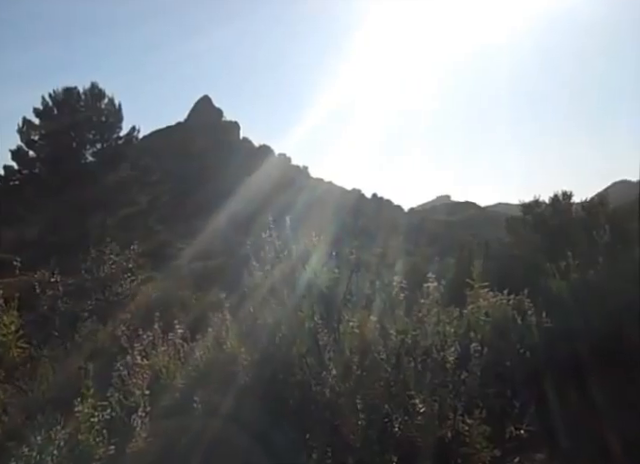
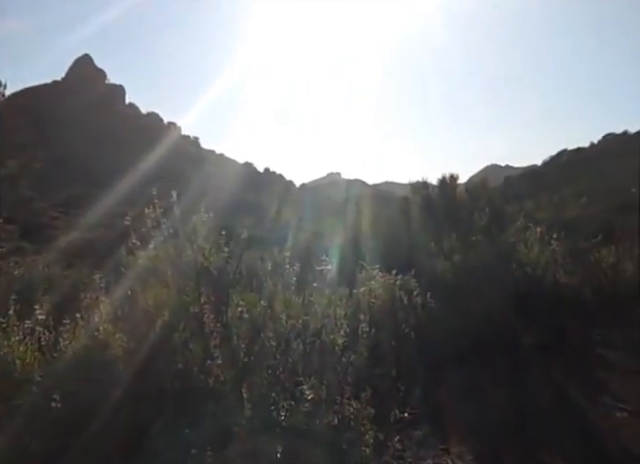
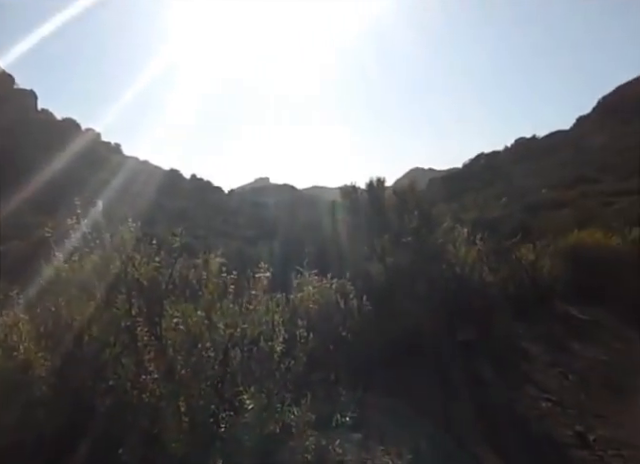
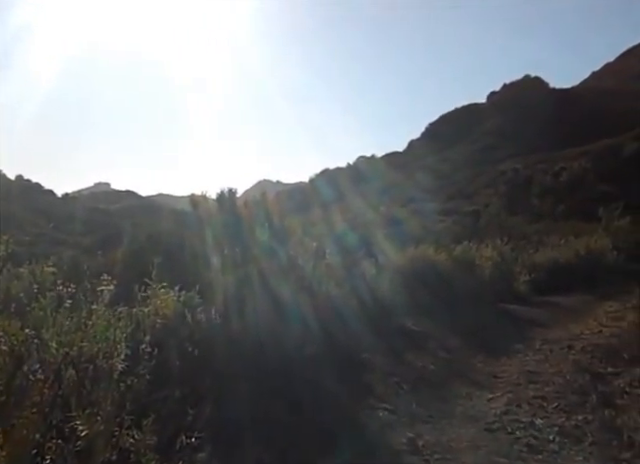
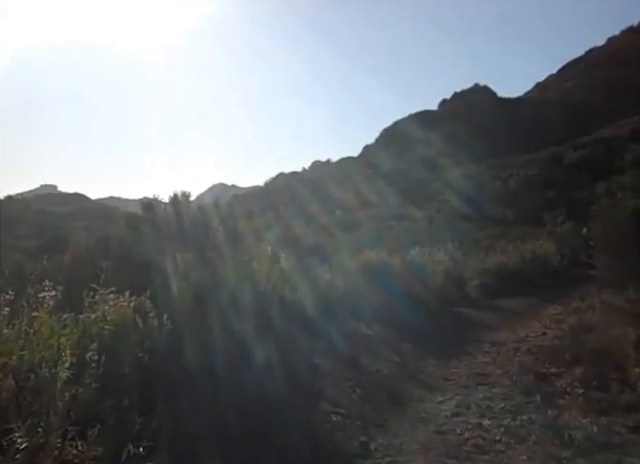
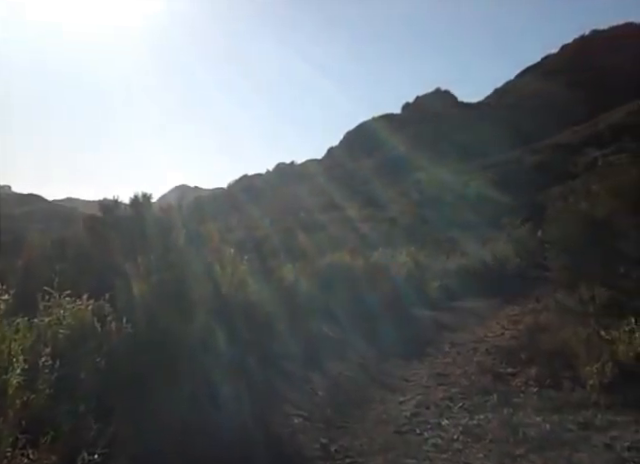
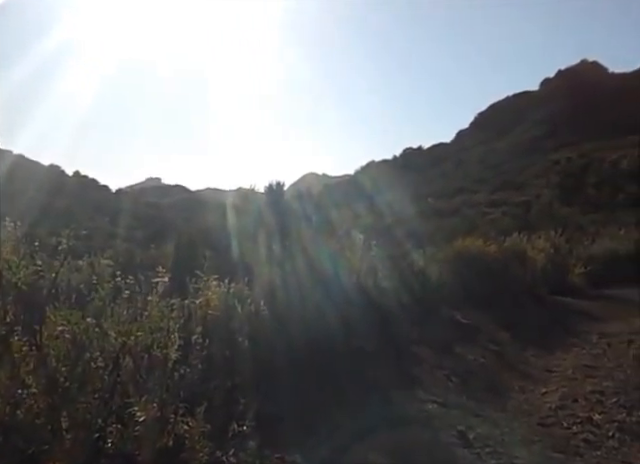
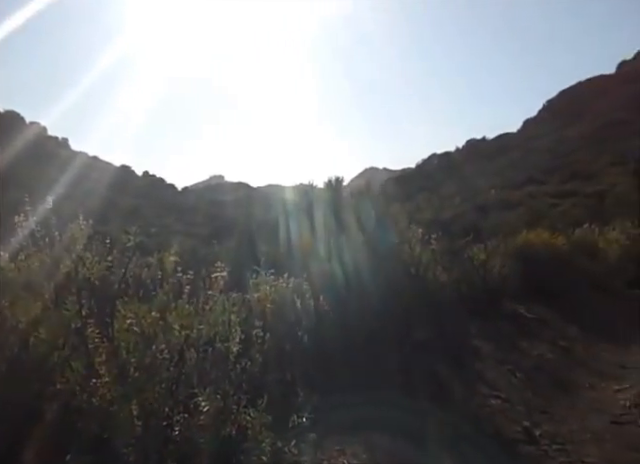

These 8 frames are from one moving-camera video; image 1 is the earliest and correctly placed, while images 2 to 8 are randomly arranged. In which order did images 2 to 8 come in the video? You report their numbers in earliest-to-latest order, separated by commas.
2, 3, 8, 7, 4, 5, 6
